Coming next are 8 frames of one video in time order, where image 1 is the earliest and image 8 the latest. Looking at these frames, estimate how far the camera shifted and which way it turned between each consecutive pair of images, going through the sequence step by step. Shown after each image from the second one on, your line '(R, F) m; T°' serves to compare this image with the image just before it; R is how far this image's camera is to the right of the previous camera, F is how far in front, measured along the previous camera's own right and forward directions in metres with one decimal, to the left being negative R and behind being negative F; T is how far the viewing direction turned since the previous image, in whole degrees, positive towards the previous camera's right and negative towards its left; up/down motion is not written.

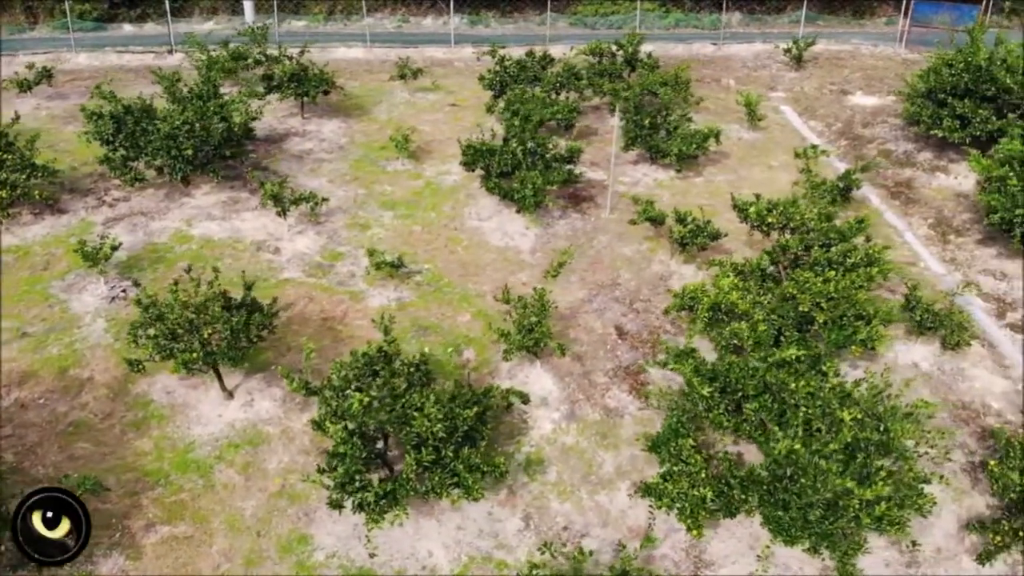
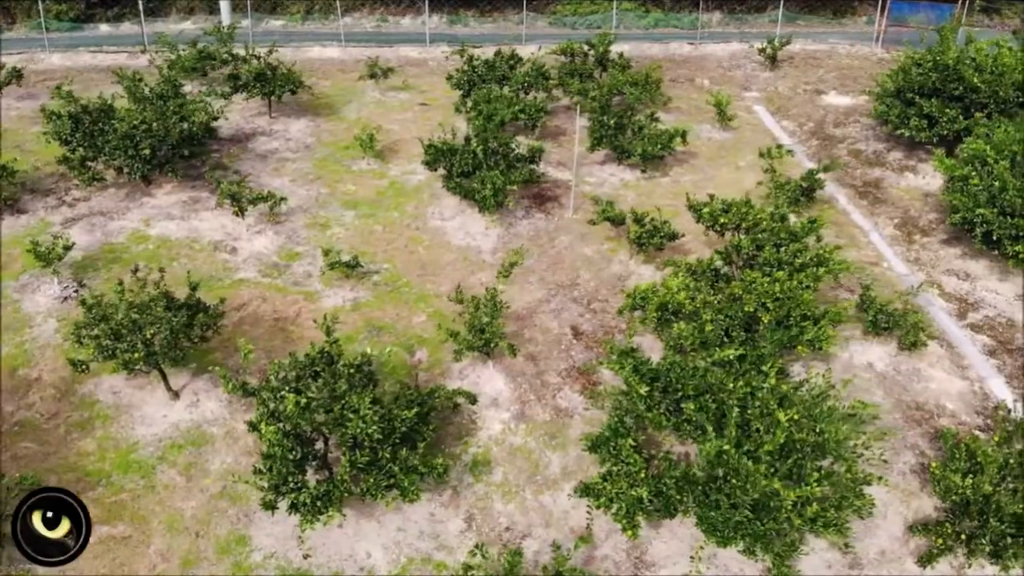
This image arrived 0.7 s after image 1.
(+0.6, +0.1) m; 0°
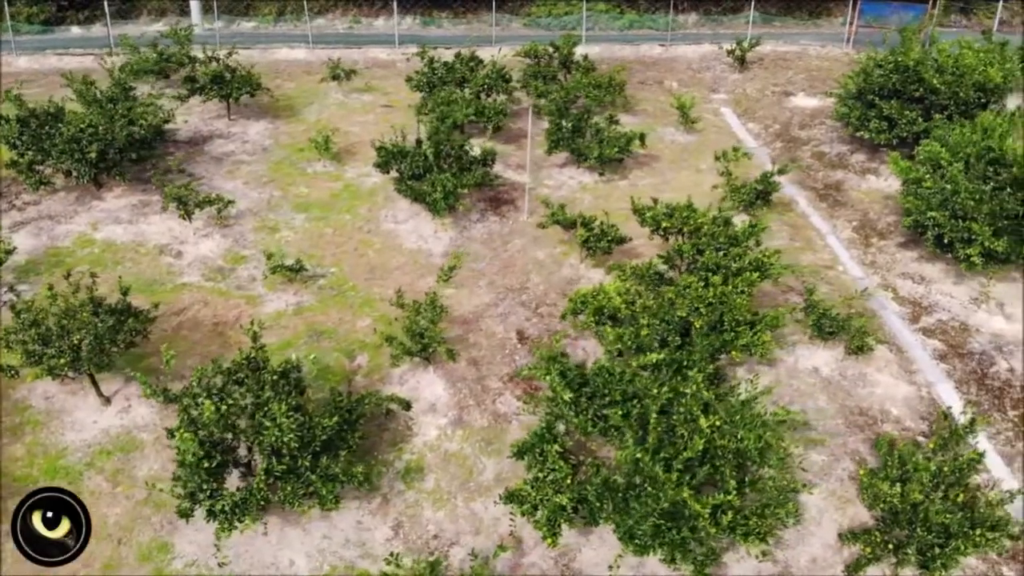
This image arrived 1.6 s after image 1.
(+0.7, +0.1) m; 0°
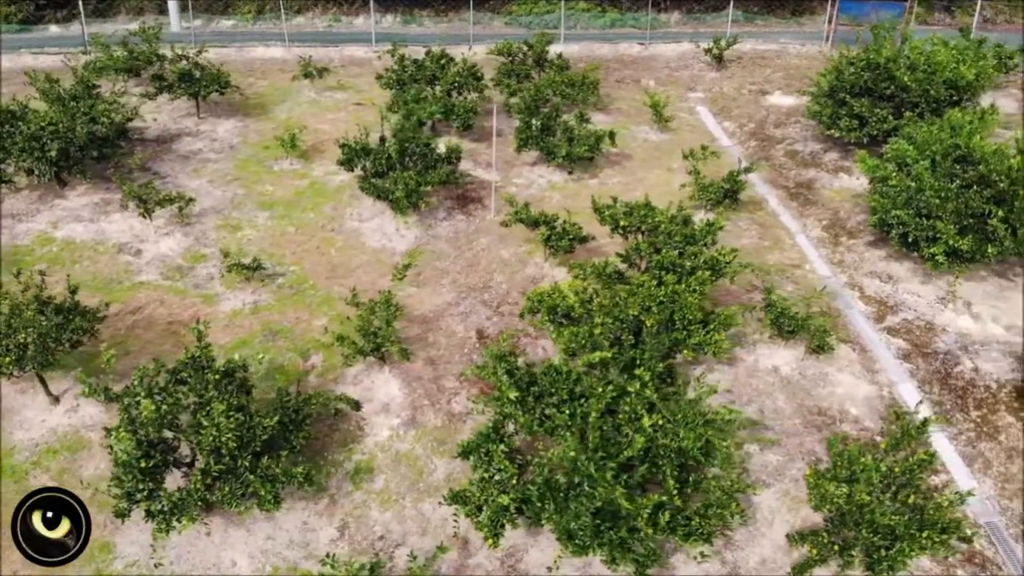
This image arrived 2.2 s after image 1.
(+0.5, +0.1) m; 0°
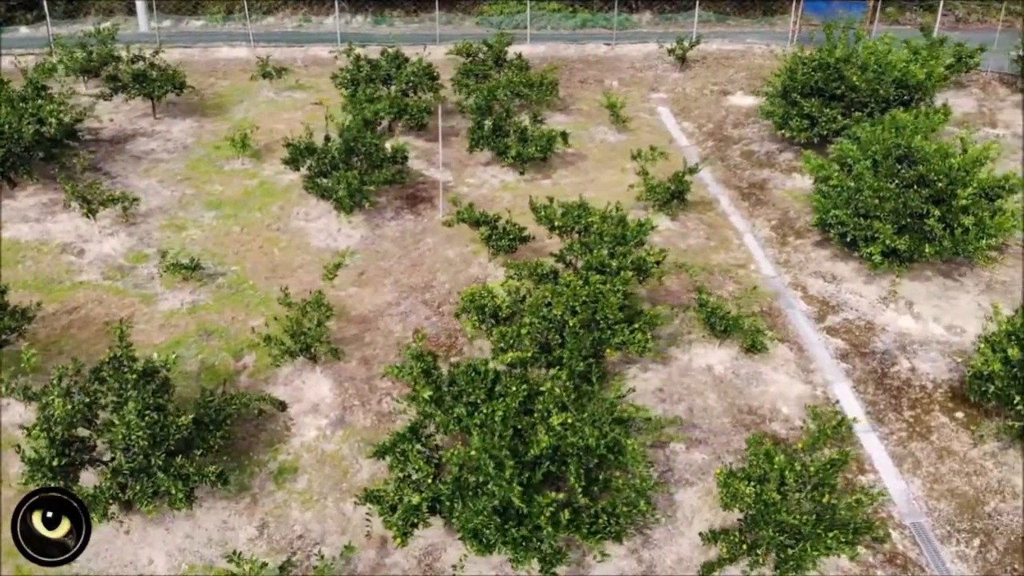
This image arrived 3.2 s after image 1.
(+0.8, 0.0) m; 0°
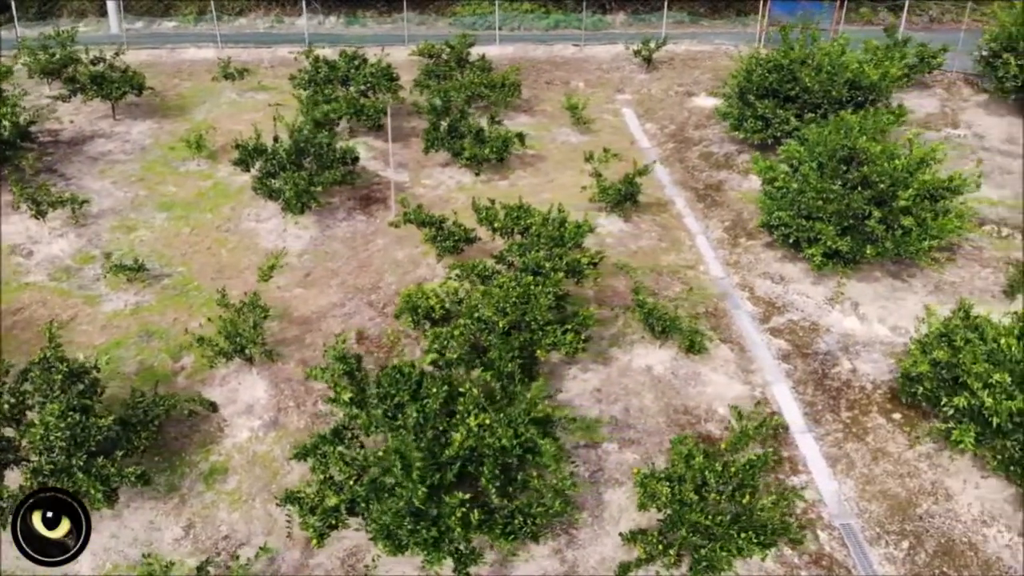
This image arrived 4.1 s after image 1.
(+0.8, 0.0) m; 0°
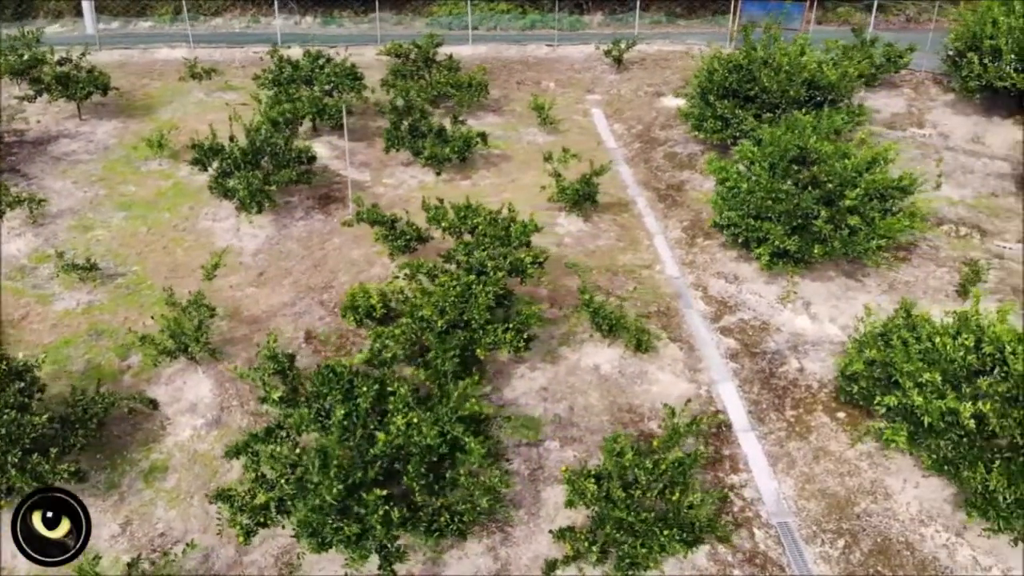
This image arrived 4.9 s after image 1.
(+0.7, -0.1) m; 0°
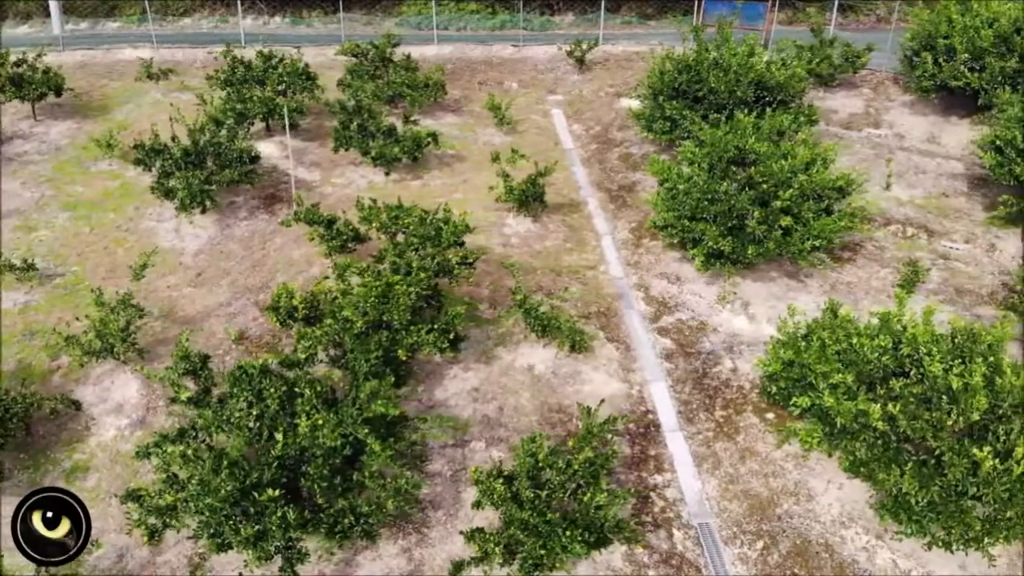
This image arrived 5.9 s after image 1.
(+0.9, 0.0) m; 0°
